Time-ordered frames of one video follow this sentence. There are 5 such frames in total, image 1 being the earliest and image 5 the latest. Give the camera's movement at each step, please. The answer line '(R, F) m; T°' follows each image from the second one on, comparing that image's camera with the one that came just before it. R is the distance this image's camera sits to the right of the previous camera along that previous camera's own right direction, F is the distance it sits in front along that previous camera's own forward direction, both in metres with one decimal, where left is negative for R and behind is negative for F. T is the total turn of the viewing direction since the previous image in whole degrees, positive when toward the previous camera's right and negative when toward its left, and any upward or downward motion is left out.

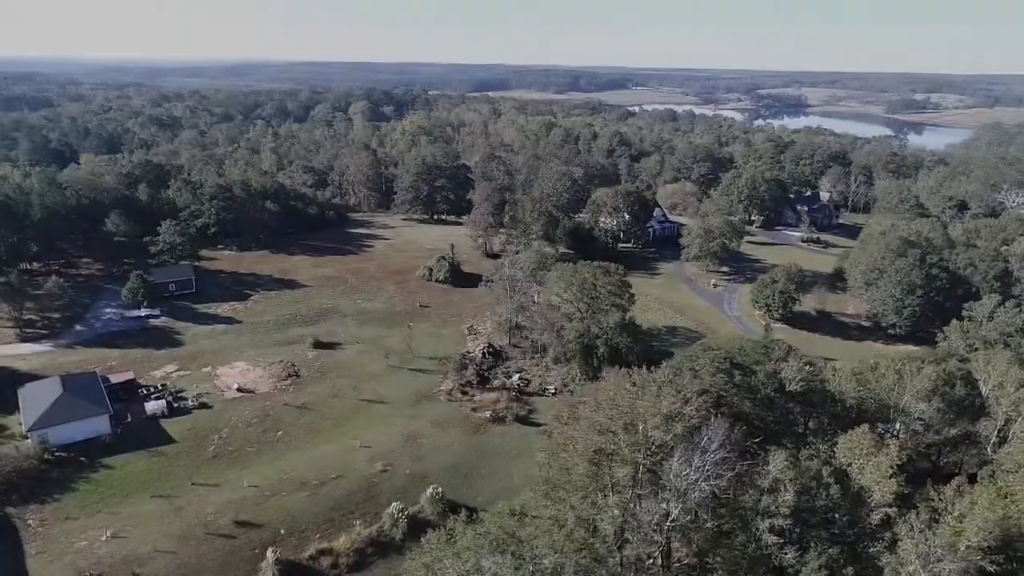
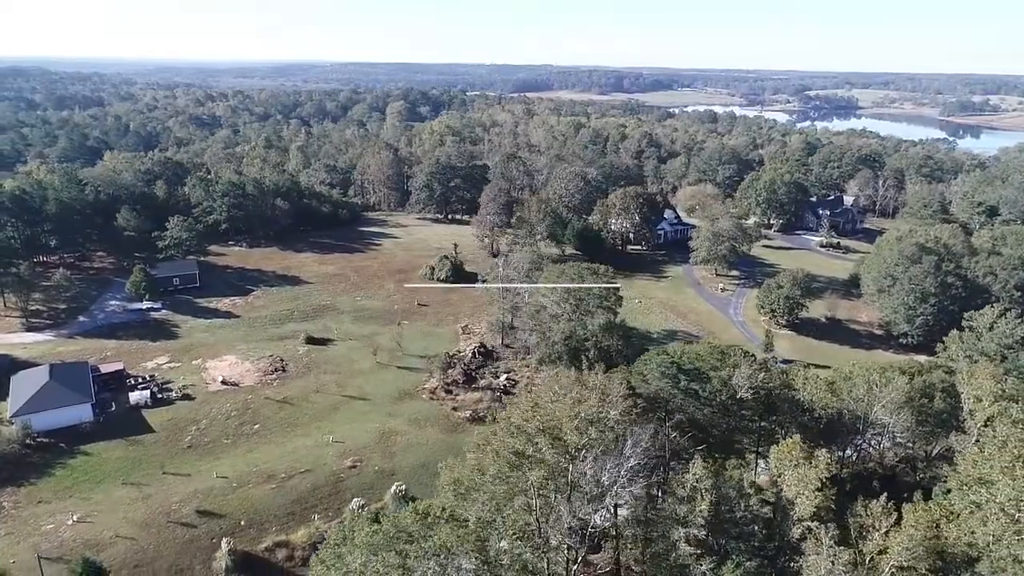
(+2.9, +0.2) m; -4°
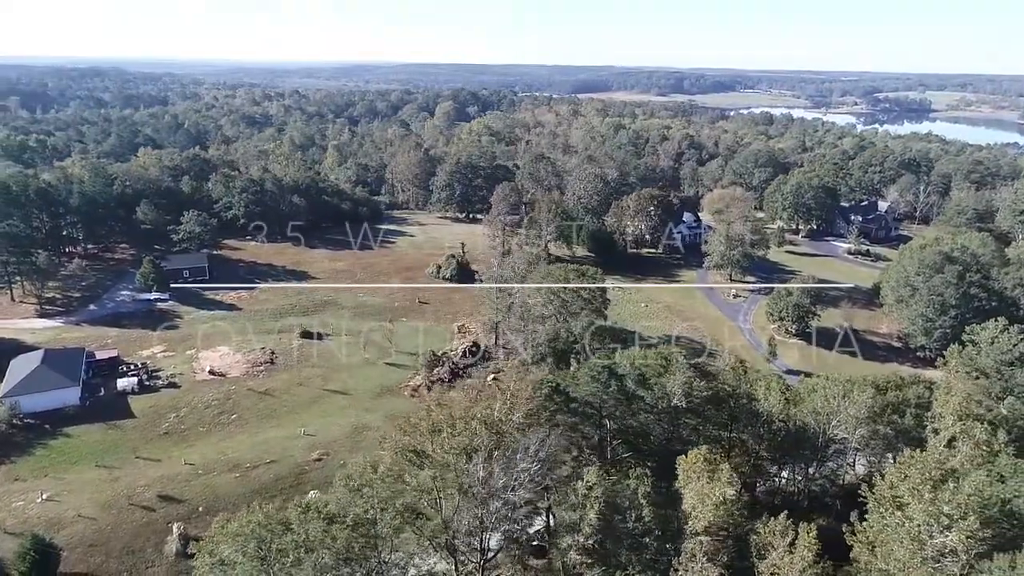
(+3.7, +0.3) m; -5°
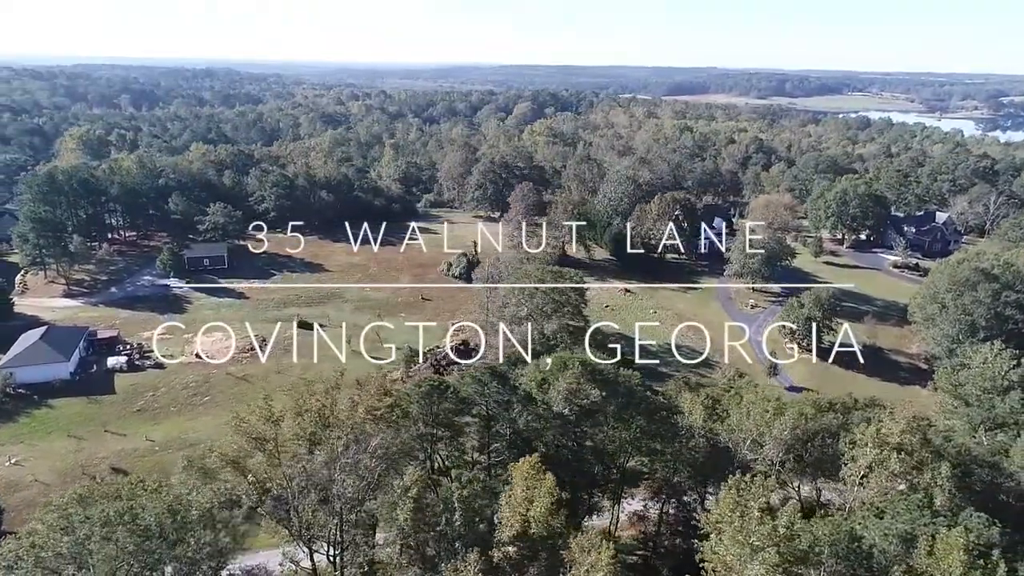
(+5.9, +0.6) m; -7°
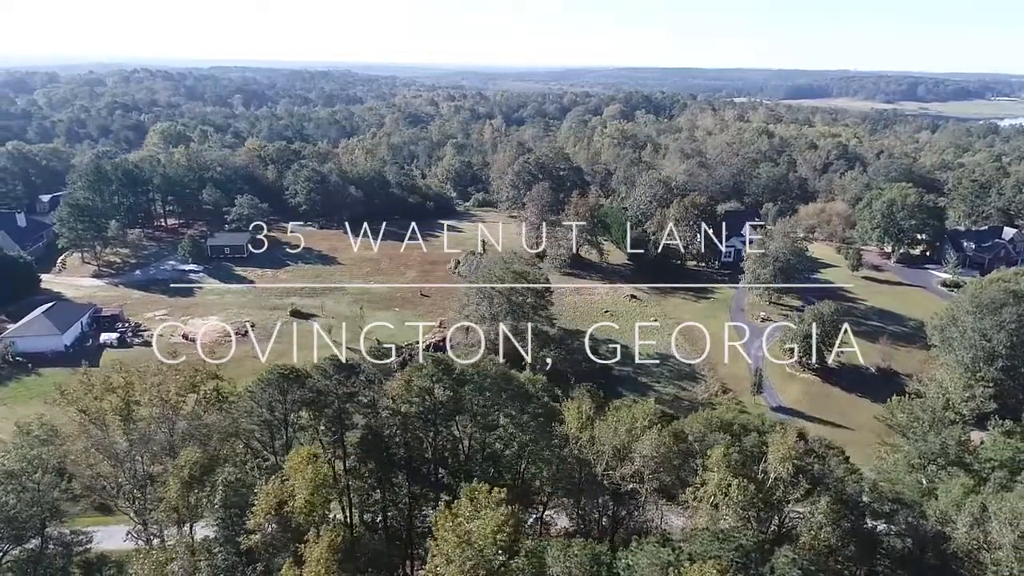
(+7.4, +0.9) m; -9°
